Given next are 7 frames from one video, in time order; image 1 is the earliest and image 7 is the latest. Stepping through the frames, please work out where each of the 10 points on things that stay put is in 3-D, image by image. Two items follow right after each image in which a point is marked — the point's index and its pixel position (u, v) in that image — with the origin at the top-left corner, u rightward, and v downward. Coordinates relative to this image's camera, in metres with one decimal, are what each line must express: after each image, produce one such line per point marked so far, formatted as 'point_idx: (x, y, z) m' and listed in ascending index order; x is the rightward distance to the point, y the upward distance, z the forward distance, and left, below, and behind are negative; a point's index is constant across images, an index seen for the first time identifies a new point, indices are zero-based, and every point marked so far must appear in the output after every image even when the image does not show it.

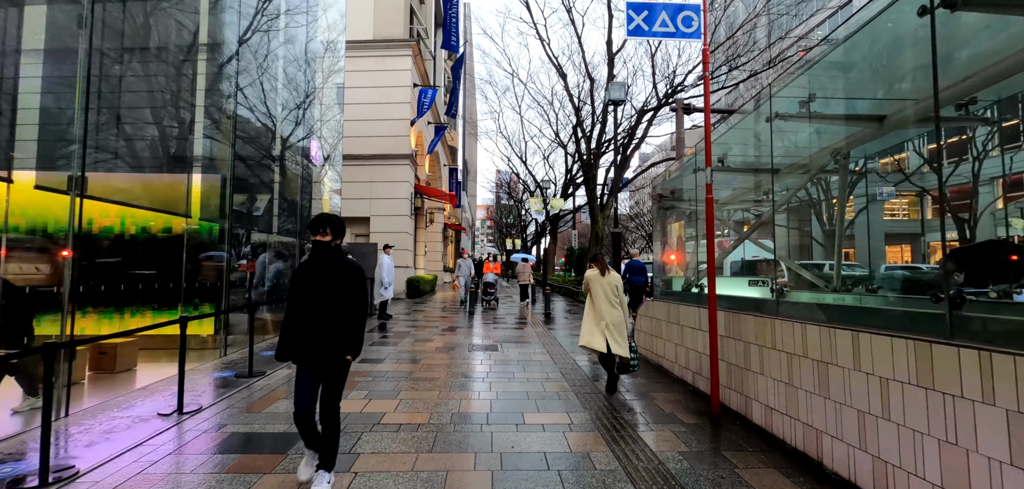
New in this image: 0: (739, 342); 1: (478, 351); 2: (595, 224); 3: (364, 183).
0: (+2.3, -1.0, +4.4) m
1: (-0.6, -1.8, +7.4) m
2: (+3.3, +0.8, +17.2) m
3: (-5.5, +2.3, +16.2) m
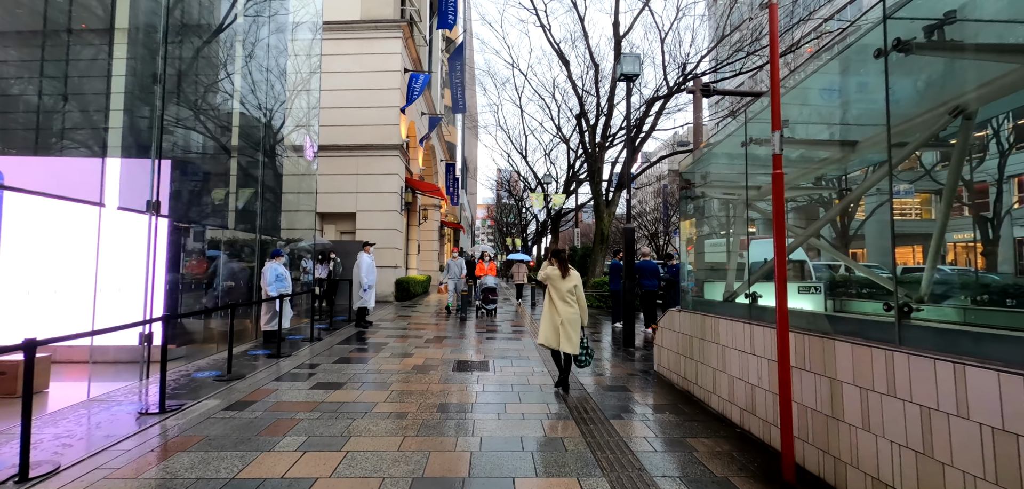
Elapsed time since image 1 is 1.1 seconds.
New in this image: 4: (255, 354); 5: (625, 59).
0: (+2.2, -1.0, +3.2) m
1: (-0.7, -1.7, +6.1) m
2: (+3.2, +0.9, +15.9) m
3: (-5.6, +2.4, +15.0) m
4: (-3.9, -1.7, +6.6) m
5: (+2.1, +3.4, +7.9) m
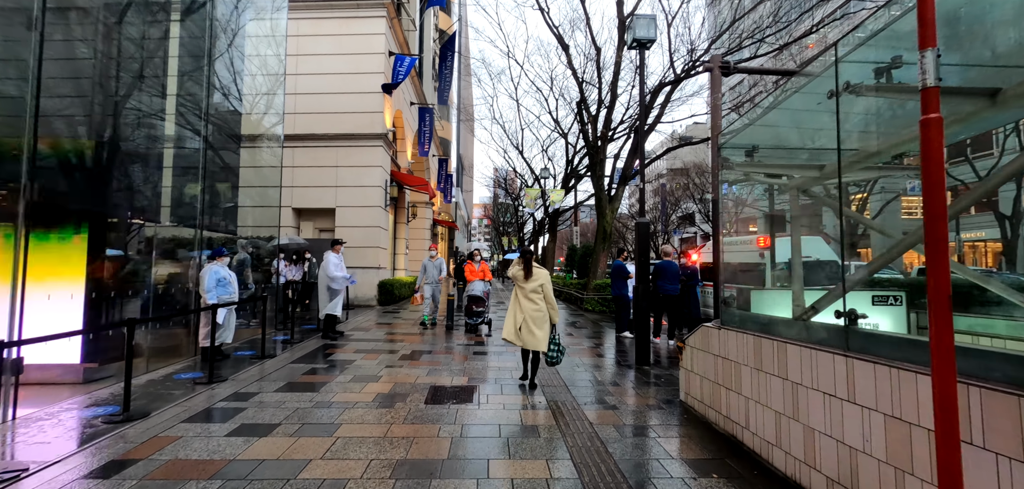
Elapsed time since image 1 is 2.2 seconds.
0: (+2.1, -0.9, +1.9) m
1: (-0.8, -1.7, +4.9) m
2: (+3.1, +0.9, +14.7) m
3: (-5.8, +2.4, +13.7) m
4: (-4.0, -1.6, +5.3) m
5: (+1.9, +3.4, +6.7) m
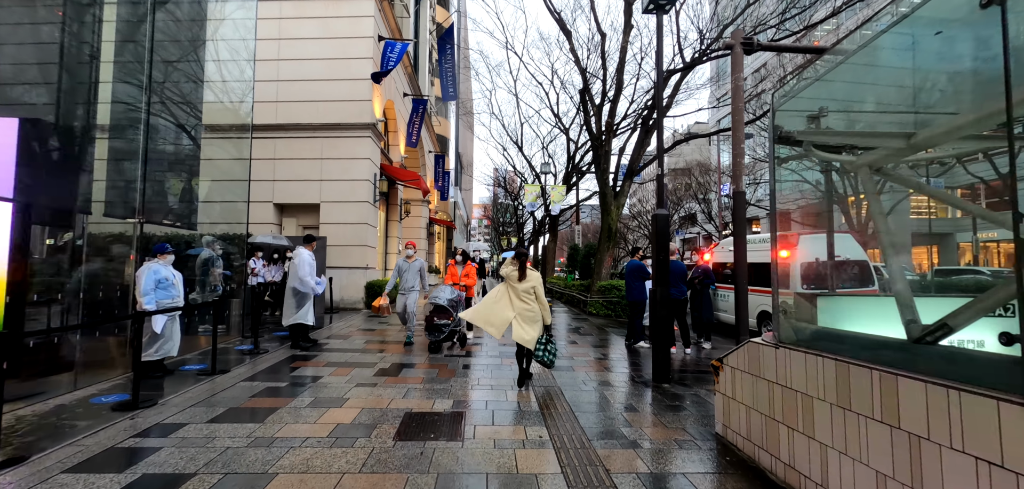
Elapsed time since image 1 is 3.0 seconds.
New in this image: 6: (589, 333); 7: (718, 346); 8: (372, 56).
0: (+2.1, -0.9, +0.9) m
1: (-0.9, -1.7, +3.9) m
2: (+3.0, +0.9, +13.7) m
3: (-5.8, +2.5, +12.7) m
4: (-4.1, -1.6, +4.3) m
5: (+1.9, +3.5, +5.7) m
6: (+1.8, -2.0, +10.0) m
7: (+4.0, -2.0, +8.5) m
8: (-4.1, +5.5, +12.8) m
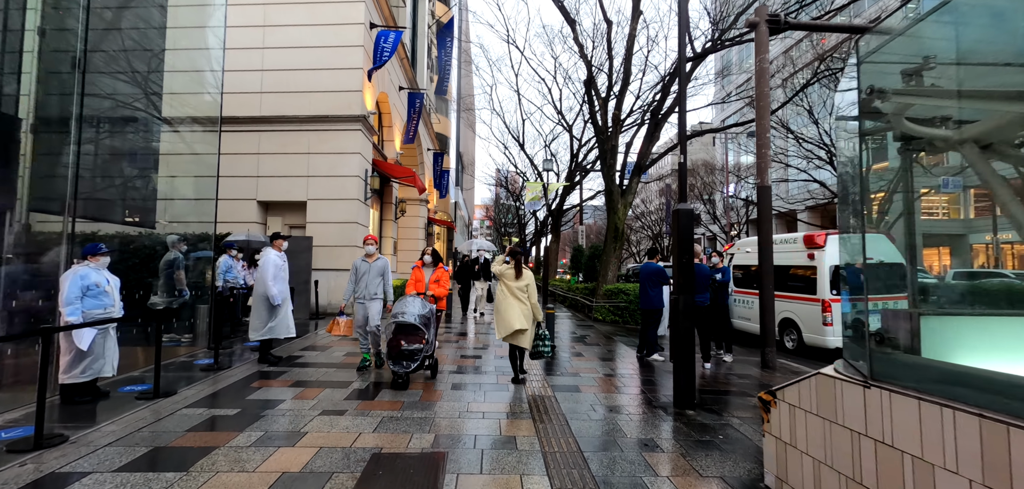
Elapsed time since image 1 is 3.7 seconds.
0: (+2.0, -0.9, +0.1) m
1: (-0.9, -1.7, +3.0) m
2: (+3.0, +0.9, +12.9) m
3: (-5.8, +2.5, +11.9) m
4: (-4.1, -1.6, +3.5) m
5: (+1.9, +3.5, +4.9) m
6: (+1.7, -2.0, +9.2) m
7: (+4.0, -2.0, +7.6) m
8: (-4.1, +5.5, +12.0) m
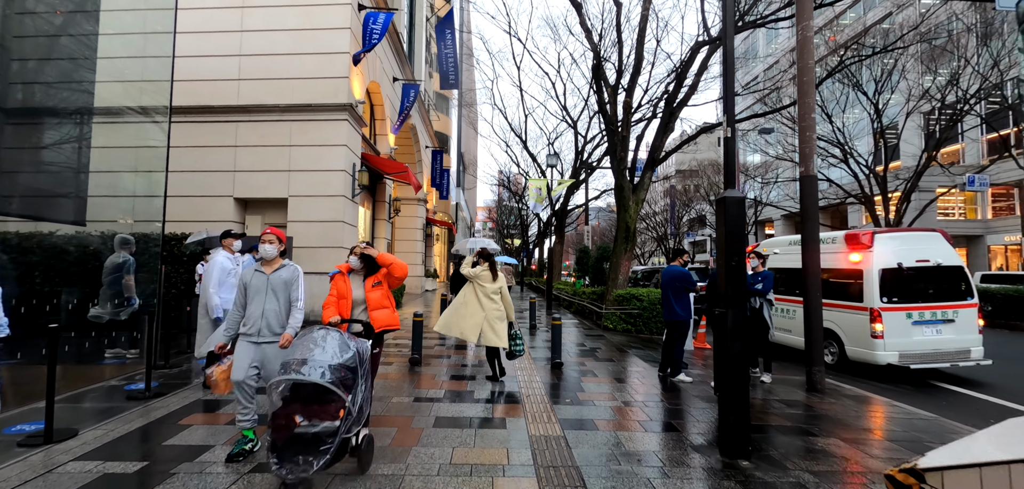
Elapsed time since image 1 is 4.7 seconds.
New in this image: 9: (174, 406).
0: (+1.9, -0.8, -1.0) m
1: (-1.0, -1.6, +2.0) m
2: (+3.1, +0.9, +11.8) m
3: (-5.8, +2.4, +10.9) m
4: (-4.1, -1.6, +2.5) m
5: (+1.8, +3.5, +3.8) m
6: (+1.8, -2.0, +8.1) m
7: (+4.0, -2.0, +6.5) m
8: (-4.1, +5.5, +10.9) m
9: (-3.6, -1.7, +4.6) m
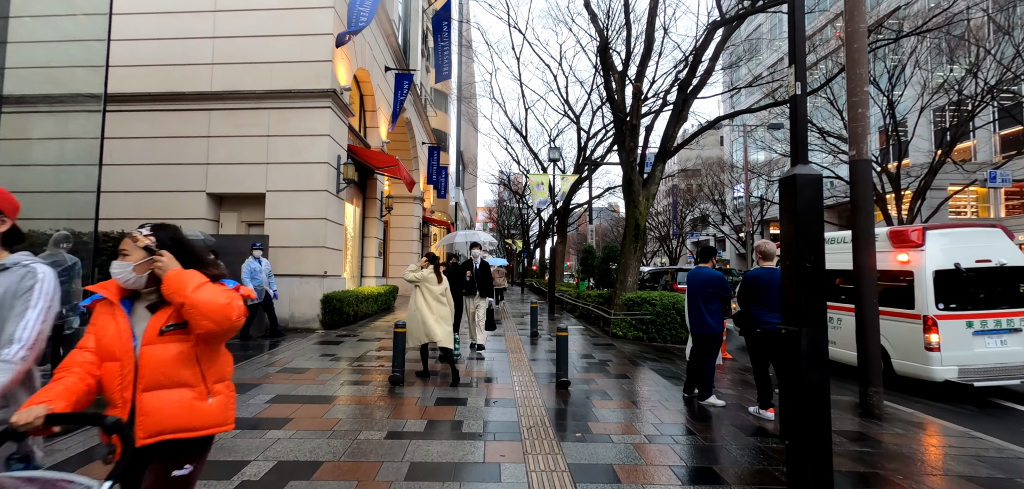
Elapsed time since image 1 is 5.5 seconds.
0: (+1.9, -0.8, -2.0) m
1: (-1.0, -1.6, +1.0) m
2: (+3.0, +0.9, +10.8) m
3: (-5.8, +2.4, +9.9) m
4: (-4.2, -1.5, +1.5) m
5: (+1.8, +3.5, +2.9) m
6: (+1.7, -2.0, +7.1) m
7: (+4.0, -2.0, +5.5) m
8: (-4.1, +5.5, +10.0) m
9: (-3.6, -1.7, +3.7) m
